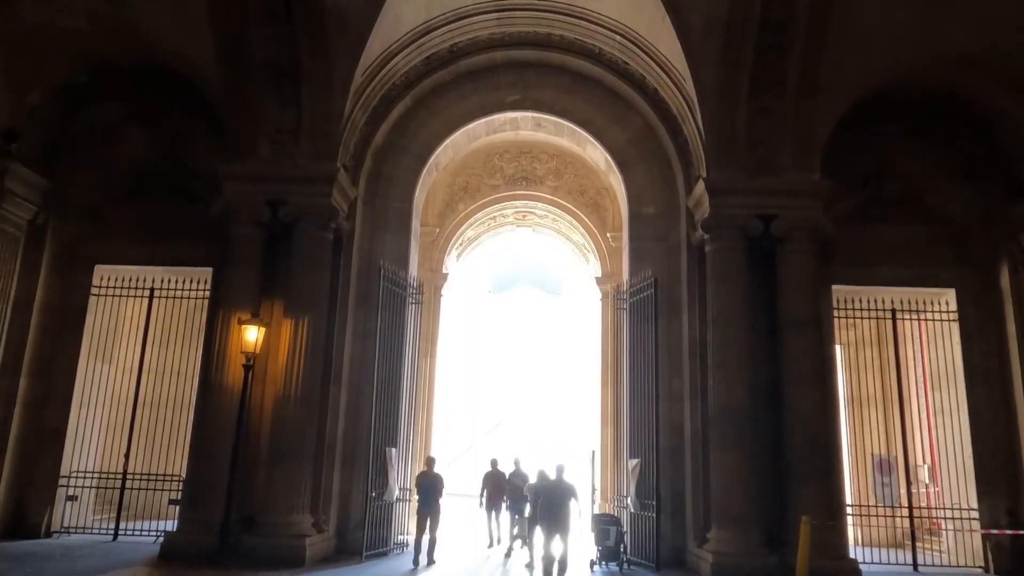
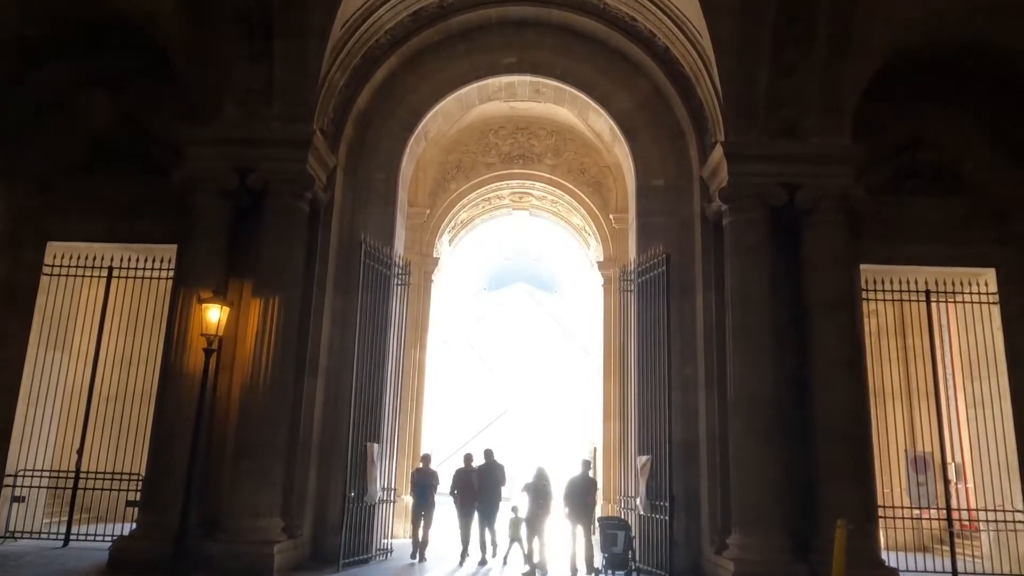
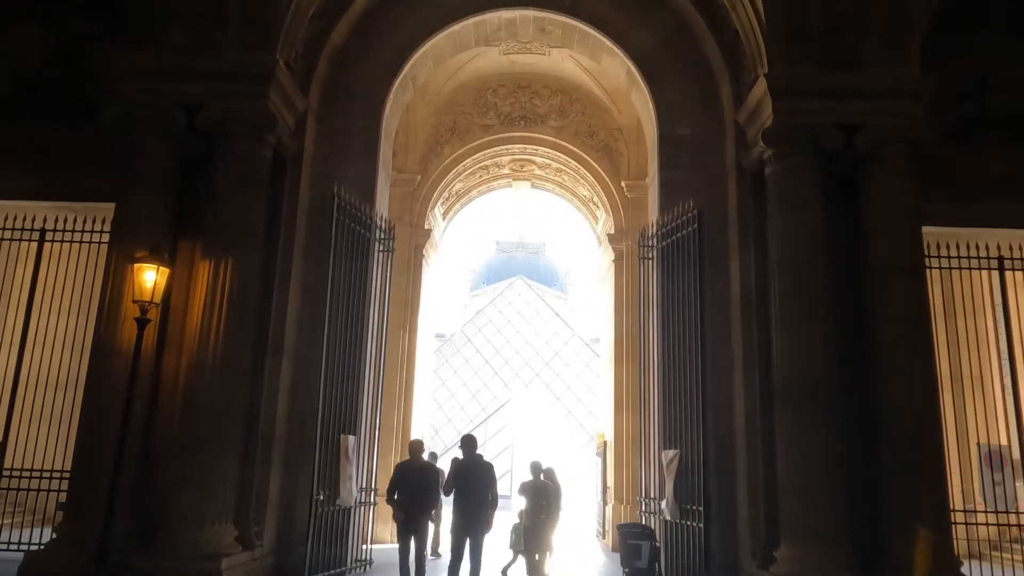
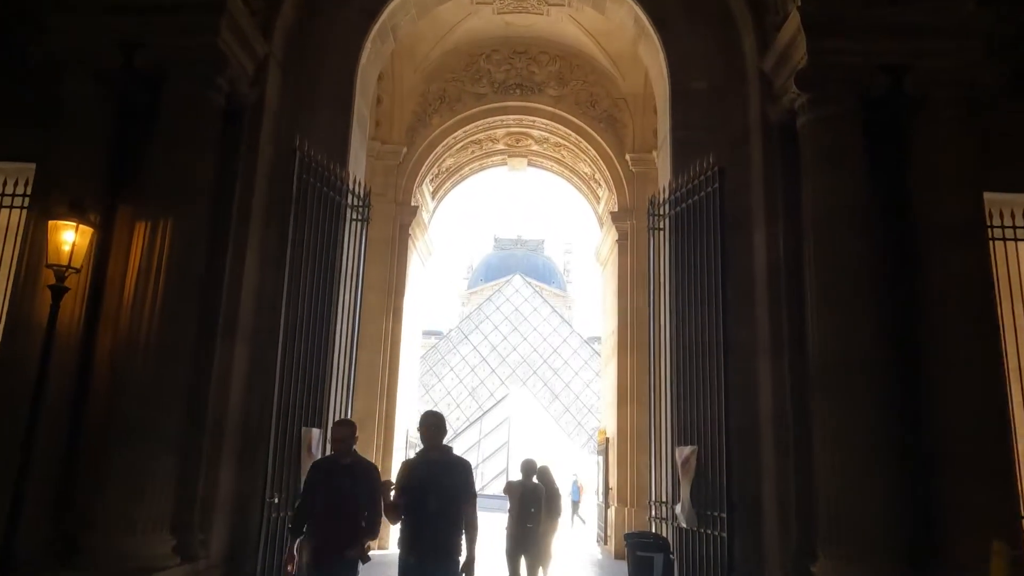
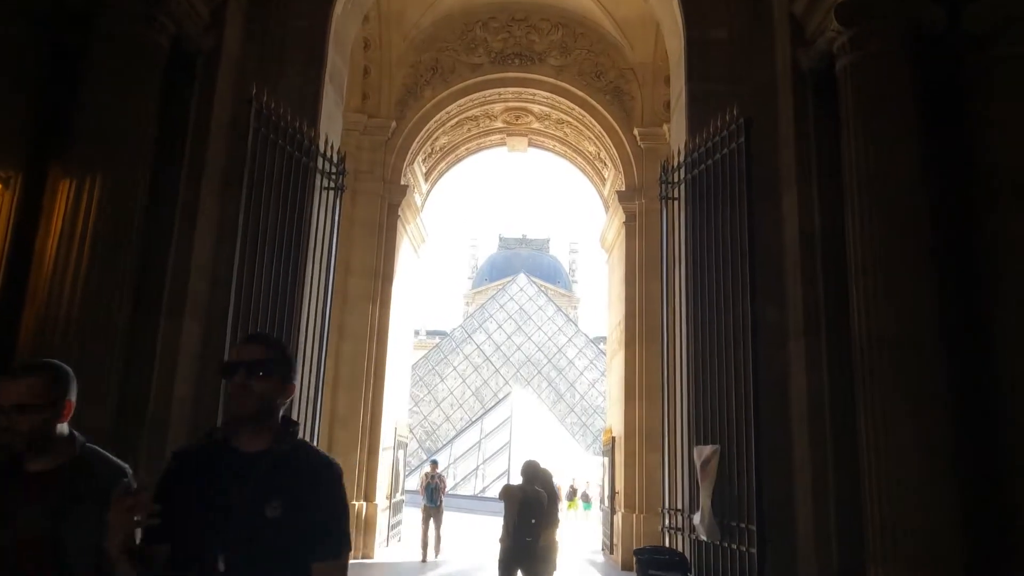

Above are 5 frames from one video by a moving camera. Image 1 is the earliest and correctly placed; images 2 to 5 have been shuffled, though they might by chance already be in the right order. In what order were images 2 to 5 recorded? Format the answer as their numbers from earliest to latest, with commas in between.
2, 3, 4, 5
